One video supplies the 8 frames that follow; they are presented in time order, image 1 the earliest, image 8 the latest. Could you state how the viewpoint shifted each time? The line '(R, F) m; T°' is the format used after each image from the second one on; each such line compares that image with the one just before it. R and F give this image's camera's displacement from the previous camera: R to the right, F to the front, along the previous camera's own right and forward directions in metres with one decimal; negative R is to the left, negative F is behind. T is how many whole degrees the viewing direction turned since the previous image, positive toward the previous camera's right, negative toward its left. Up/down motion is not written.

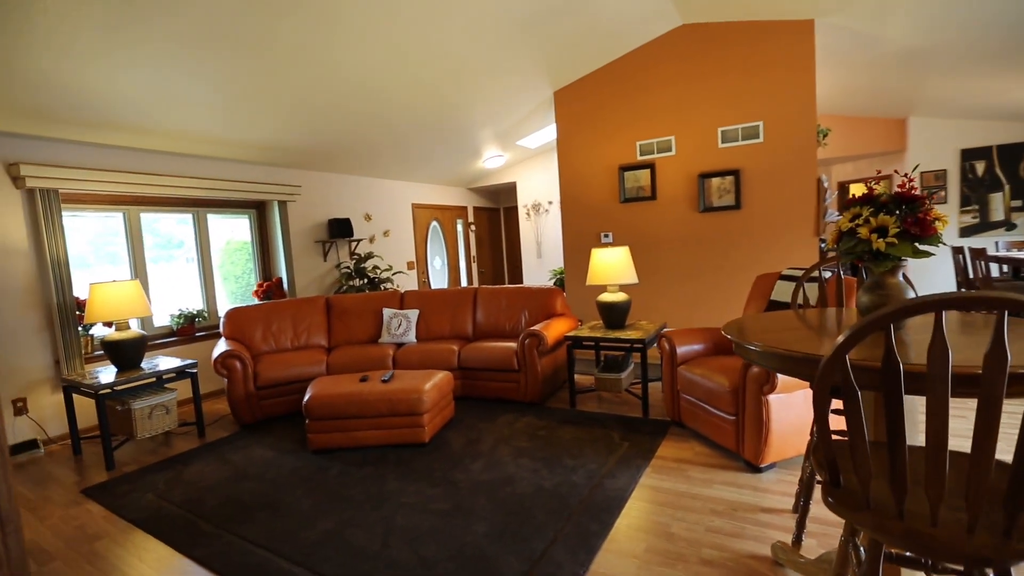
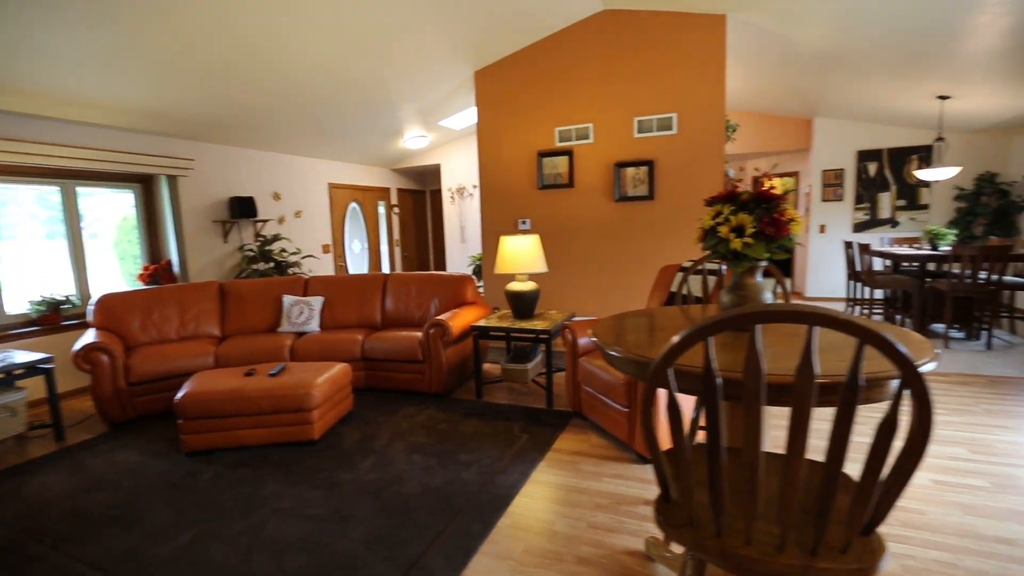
(+0.2, +0.1) m; +7°
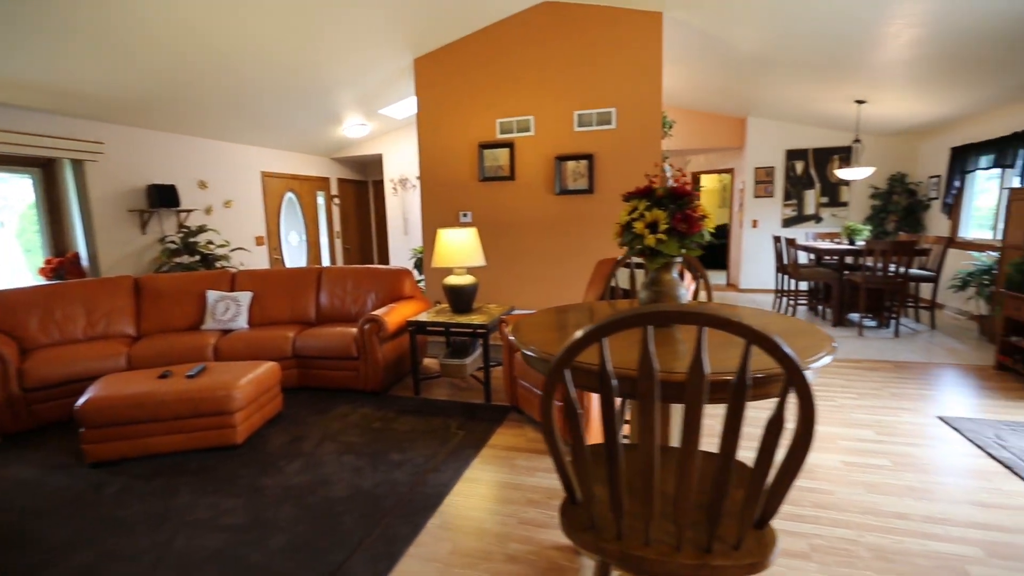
(+0.1, 0.0) m; +6°
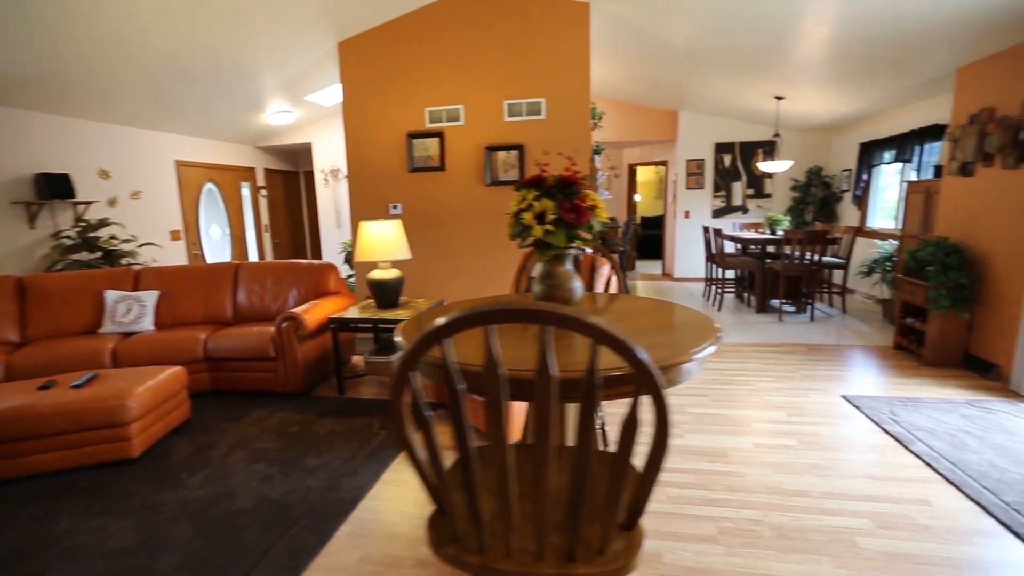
(+0.2, +0.1) m; +6°
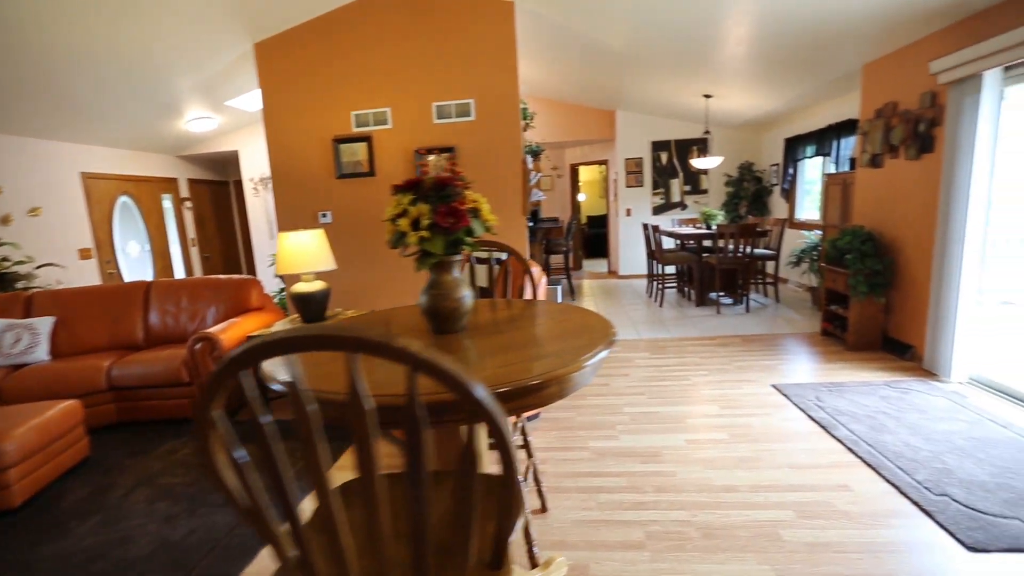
(+0.2, +0.1) m; +5°
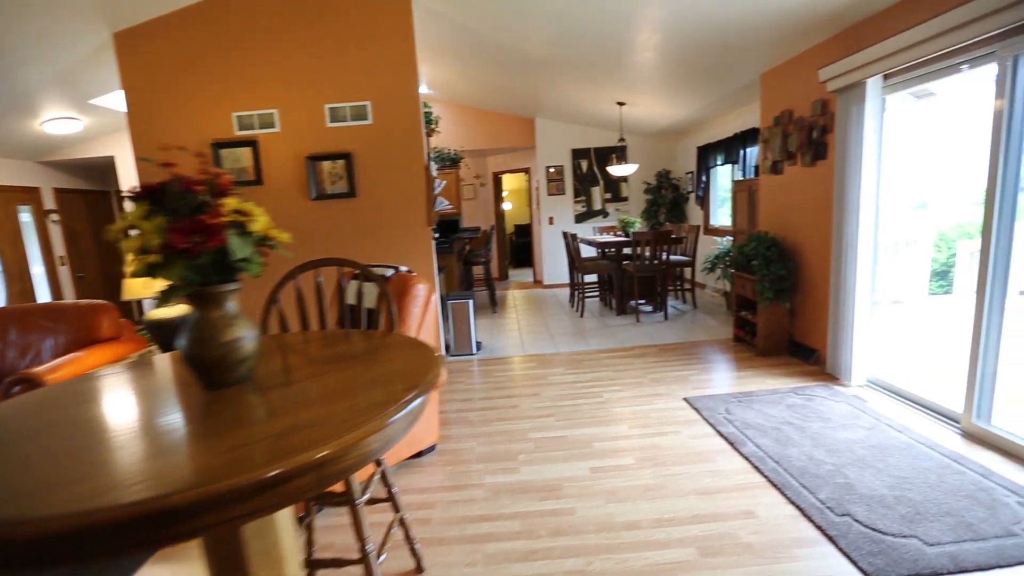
(+0.3, +0.2) m; +7°
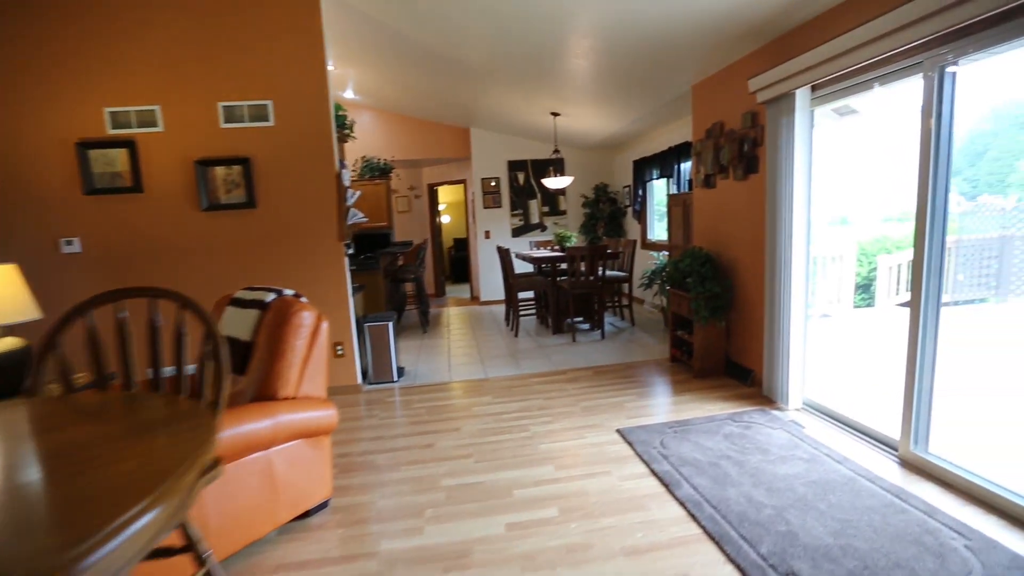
(+0.2, +0.3) m; +6°
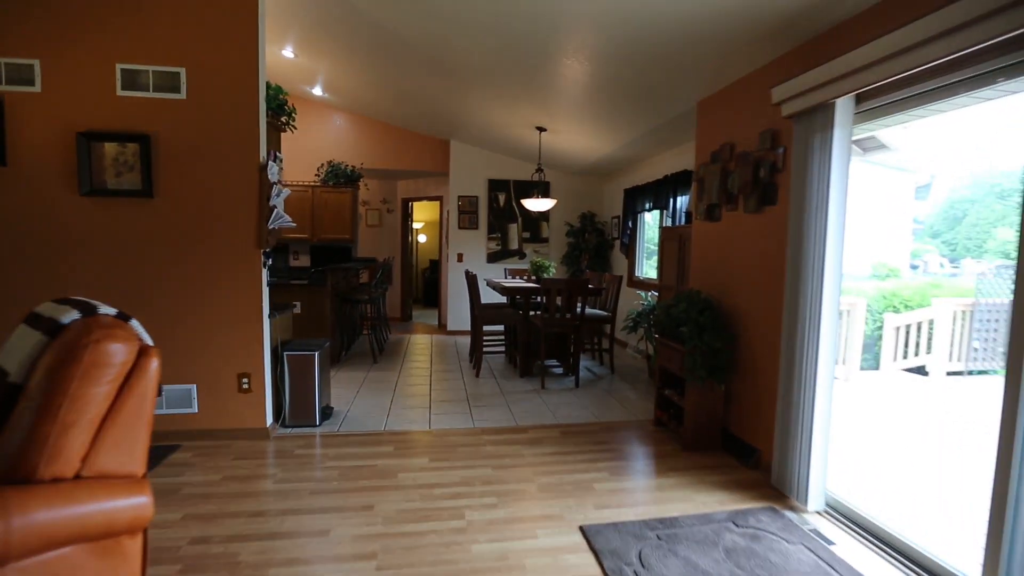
(+0.2, +0.7) m; +2°
